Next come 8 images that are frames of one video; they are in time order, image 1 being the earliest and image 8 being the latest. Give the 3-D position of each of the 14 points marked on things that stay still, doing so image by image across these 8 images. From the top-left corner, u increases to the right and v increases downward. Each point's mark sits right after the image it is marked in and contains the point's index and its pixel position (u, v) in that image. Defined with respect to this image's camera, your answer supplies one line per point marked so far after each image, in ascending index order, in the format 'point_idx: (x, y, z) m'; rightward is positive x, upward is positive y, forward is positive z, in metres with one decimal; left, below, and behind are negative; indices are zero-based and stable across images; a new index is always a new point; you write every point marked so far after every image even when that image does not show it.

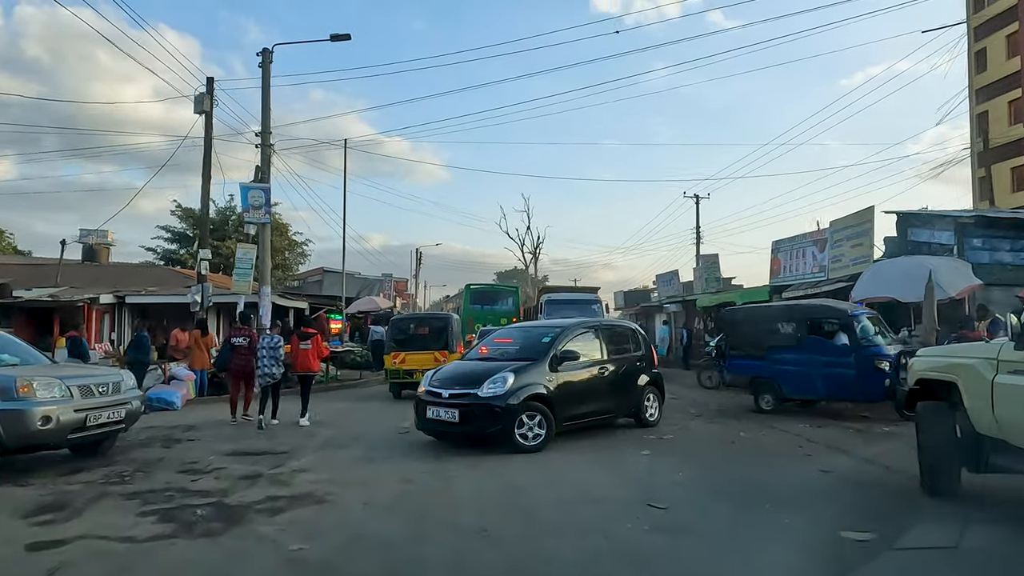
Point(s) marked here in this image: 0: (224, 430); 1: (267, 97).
0: (-4.8, -2.4, +11.1) m
1: (-7.0, +5.4, +18.9) m
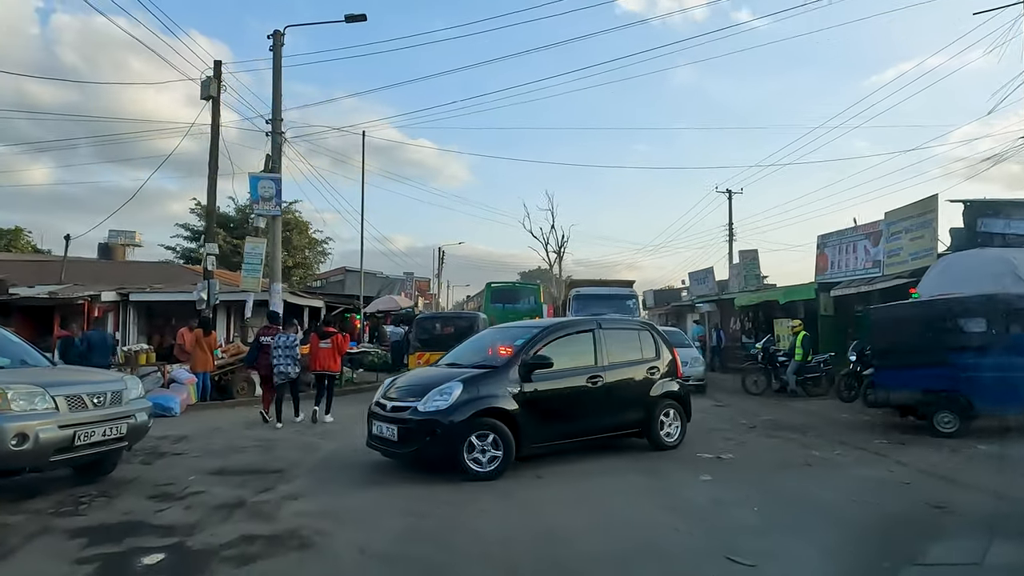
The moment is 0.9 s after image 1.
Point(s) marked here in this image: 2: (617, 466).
0: (-4.4, -2.3, +9.9) m
1: (-6.3, +5.5, +17.8) m
2: (+1.2, -2.1, +8.0) m
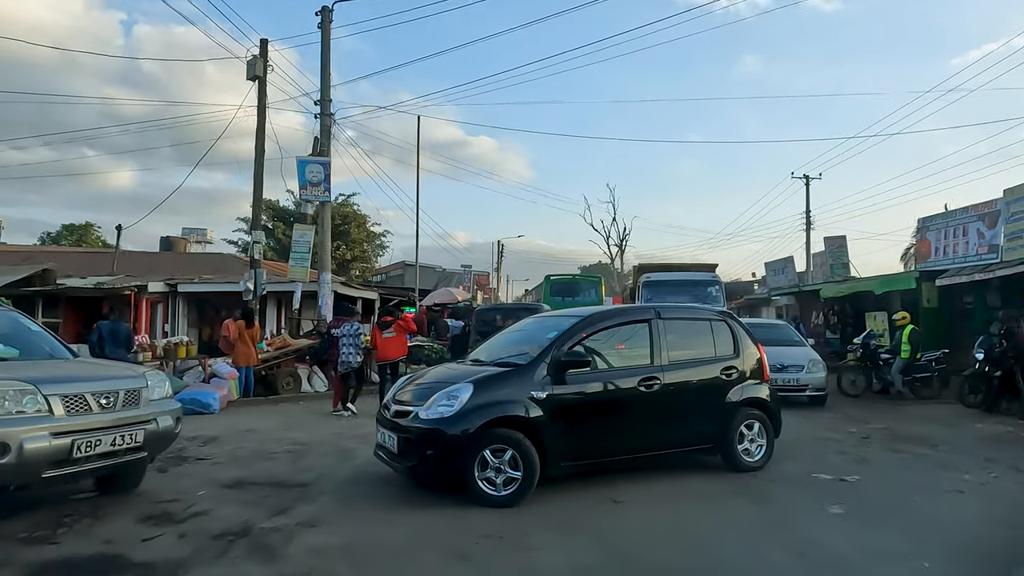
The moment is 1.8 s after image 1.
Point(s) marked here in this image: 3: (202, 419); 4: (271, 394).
0: (-3.5, -2.1, +8.8) m
1: (-4.7, +5.8, +16.8) m
2: (+1.9, -1.9, +6.5) m
3: (-5.2, -2.2, +11.2) m
4: (-5.1, -2.2, +14.1) m
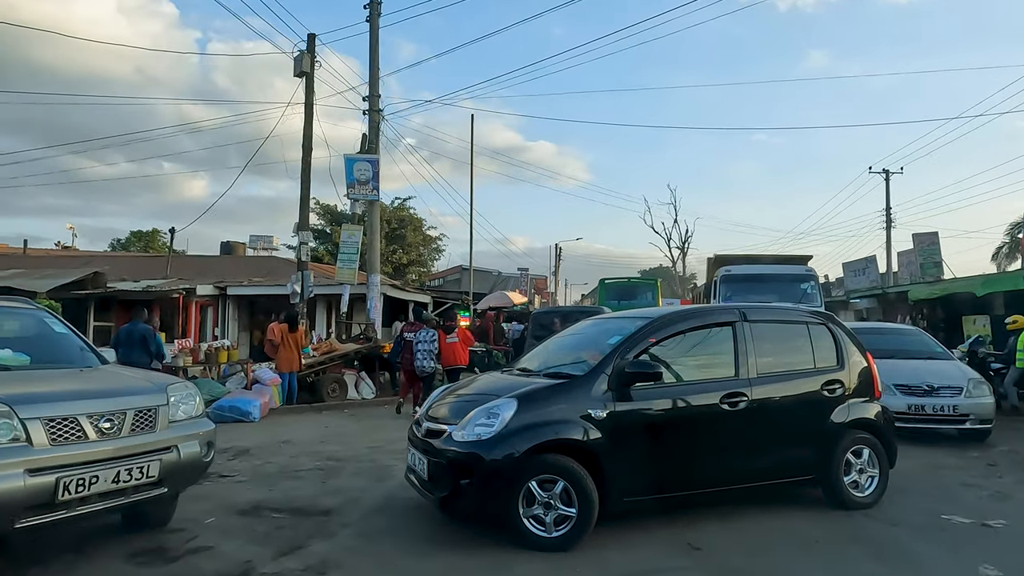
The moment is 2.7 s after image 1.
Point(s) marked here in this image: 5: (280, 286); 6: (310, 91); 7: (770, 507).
0: (-2.9, -2.1, +8.1) m
1: (-3.4, +5.7, +16.2) m
2: (+2.4, -1.9, +5.3) m
3: (-4.3, -2.2, +10.6) m
4: (-4.0, -2.3, +13.5) m
5: (-5.8, 0.0, +16.6) m
6: (-4.7, +4.6, +15.4) m
7: (+2.3, -1.9, +5.8) m
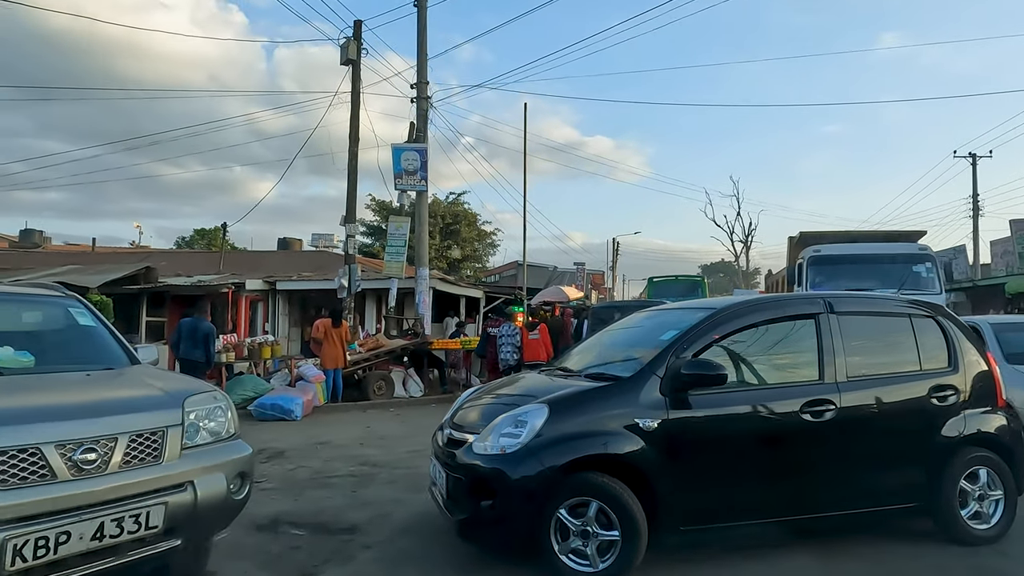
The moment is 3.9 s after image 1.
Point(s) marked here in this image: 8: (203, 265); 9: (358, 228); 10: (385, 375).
0: (-2.3, -2.0, +7.5) m
1: (-2.1, +5.8, +15.6) m
2: (+2.7, -1.8, +4.3) m
3: (-3.5, -2.1, +10.1) m
4: (-2.9, -2.2, +13.0) m
5: (-4.5, +0.2, +16.2) m
6: (-3.5, +4.7, +14.9) m
7: (+2.6, -1.8, +4.9) m
8: (-8.8, +0.7, +18.9) m
9: (-3.5, +1.4, +15.3) m
10: (-2.5, -1.7, +13.1) m
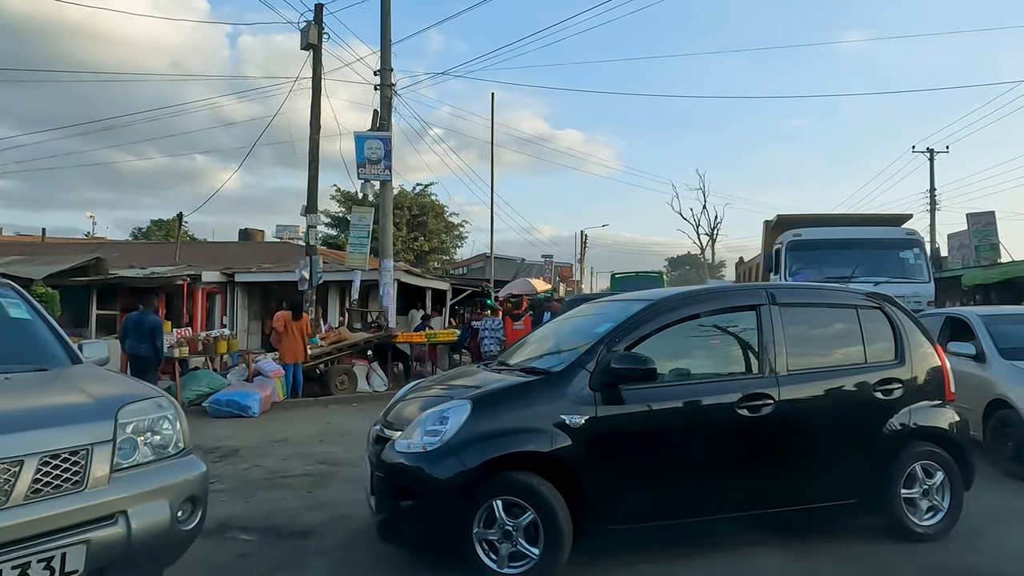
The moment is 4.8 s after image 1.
0: (-2.7, -1.9, +7.2) m
1: (-2.9, +6.0, +15.2) m
2: (+2.4, -1.8, +4.2) m
3: (-4.0, -2.0, +9.8) m
4: (-3.6, -2.0, +12.6) m
5: (-5.3, +0.4, +15.8) m
6: (-4.2, +4.9, +14.5) m
7: (+2.4, -1.8, +4.8) m
8: (-9.7, +0.9, +18.3) m
9: (-4.3, +1.5, +14.8) m
10: (-3.2, -1.6, +12.8) m
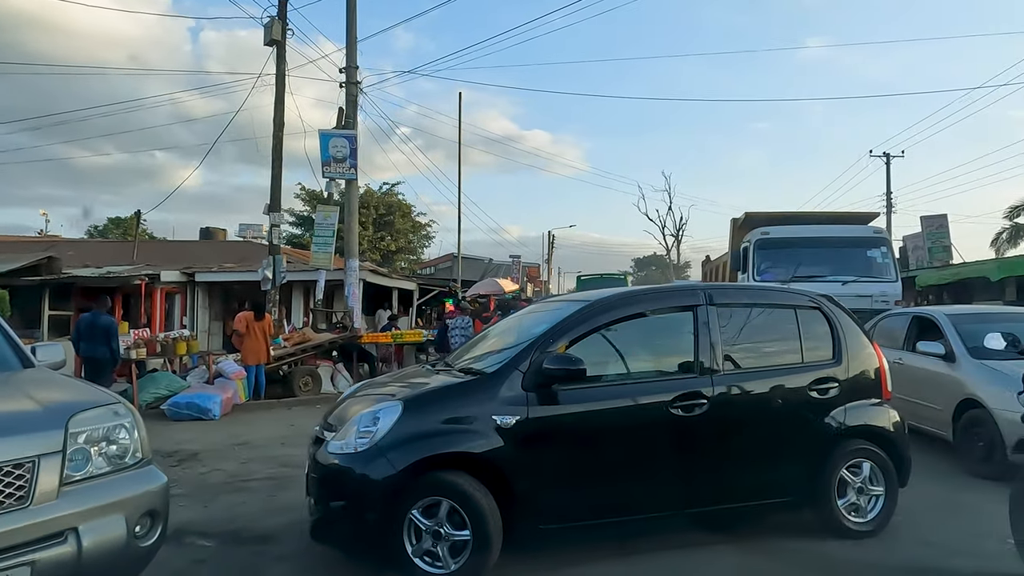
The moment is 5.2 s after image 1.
0: (-3.0, -1.9, +7.1) m
1: (-3.6, +6.0, +15.1) m
2: (+2.2, -1.8, +4.3) m
3: (-4.5, -2.0, +9.5) m
4: (-4.2, -2.0, +12.4) m
5: (-6.1, +0.4, +15.5) m
6: (-4.9, +4.9, +14.2) m
7: (+2.1, -1.8, +4.9) m
8: (-10.6, +0.9, +17.8) m
9: (-5.0, +1.5, +14.6) m
10: (-3.8, -1.6, +12.6) m
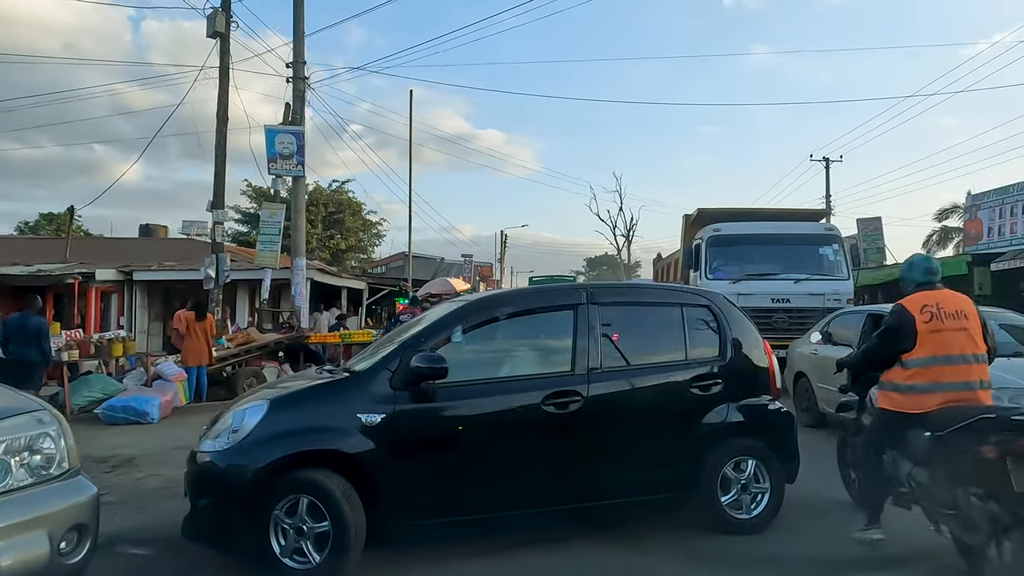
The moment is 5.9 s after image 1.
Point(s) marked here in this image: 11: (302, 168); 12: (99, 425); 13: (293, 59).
0: (-3.6, -1.9, +6.8) m
1: (-4.7, +6.0, +14.8) m
2: (+1.9, -1.8, +4.5) m
3: (-5.2, -2.0, +9.2) m
4: (-5.1, -2.0, +12.1) m
5: (-7.2, +0.4, +15.0) m
6: (-6.0, +4.9, +13.9) m
7: (+1.7, -1.8, +5.0) m
8: (-11.9, +0.9, +17.0) m
9: (-6.1, +1.6, +14.2) m
10: (-4.7, -1.5, +12.3) m
11: (-4.6, +2.6, +14.5) m
12: (-6.0, -2.0, +9.6) m
13: (-4.9, +5.1, +14.9) m
